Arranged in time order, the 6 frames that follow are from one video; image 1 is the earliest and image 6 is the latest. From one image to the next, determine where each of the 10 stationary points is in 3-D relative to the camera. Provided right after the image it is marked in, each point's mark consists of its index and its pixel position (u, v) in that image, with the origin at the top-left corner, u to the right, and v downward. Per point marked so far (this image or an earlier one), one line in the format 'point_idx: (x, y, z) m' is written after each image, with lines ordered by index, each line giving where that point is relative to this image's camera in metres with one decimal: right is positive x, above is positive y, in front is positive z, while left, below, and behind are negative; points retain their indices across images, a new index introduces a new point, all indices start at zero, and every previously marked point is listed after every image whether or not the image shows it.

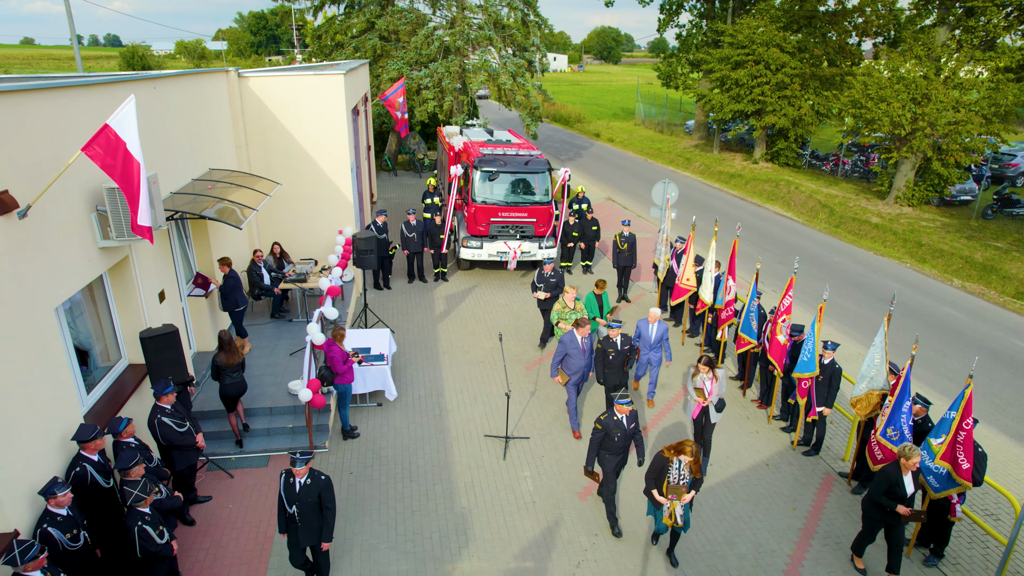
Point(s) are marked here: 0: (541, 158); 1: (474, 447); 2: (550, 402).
0: (+0.6, +2.7, +14.5) m
1: (-0.4, -1.9, +8.2) m
2: (+0.5, -1.5, +9.2) m
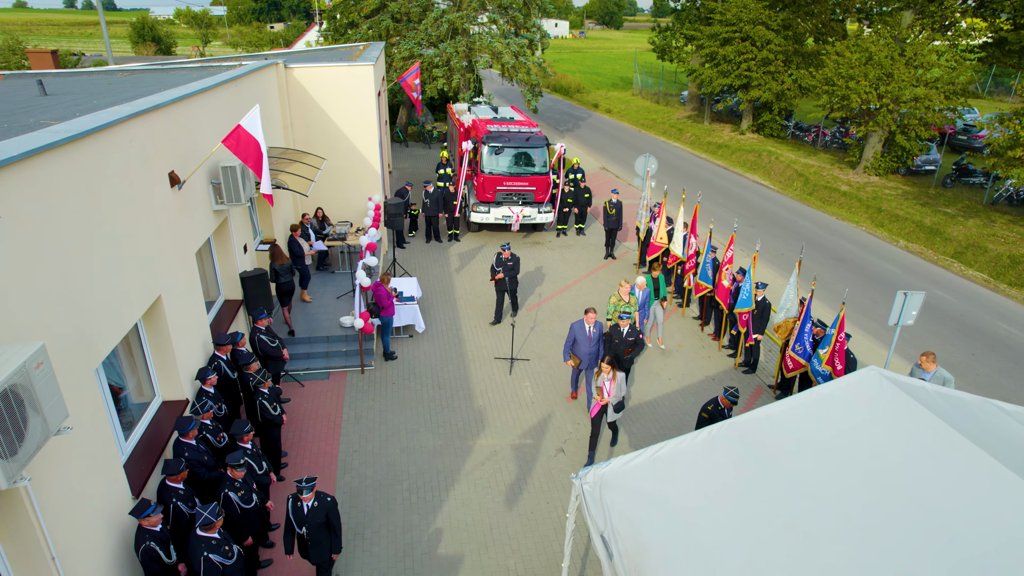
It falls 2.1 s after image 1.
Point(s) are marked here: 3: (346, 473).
0: (+0.7, +3.7, +16.7) m
1: (-0.4, -1.2, +10.6) m
2: (+0.6, -0.8, +11.6) m
3: (-1.9, -2.1, +8.1) m
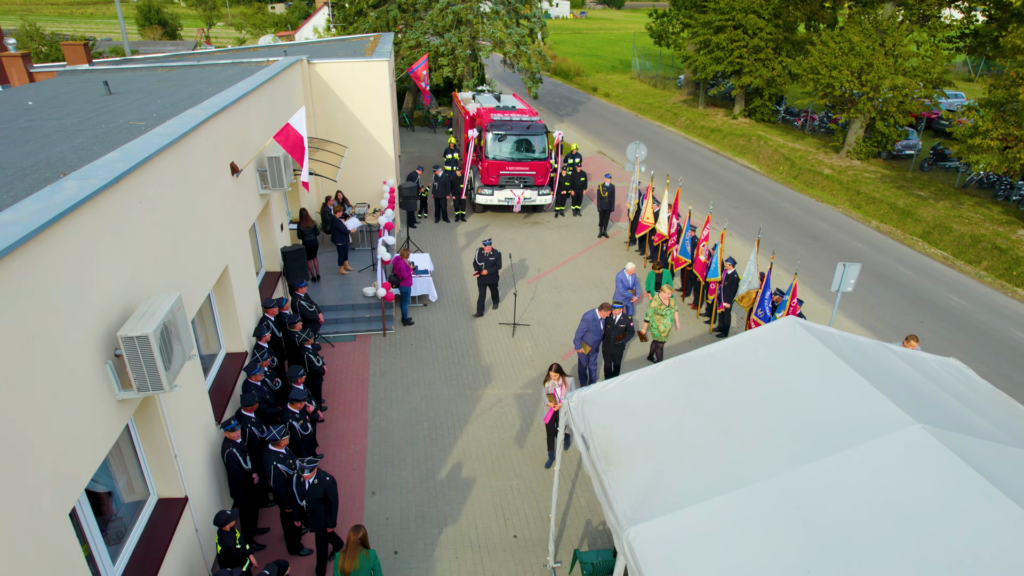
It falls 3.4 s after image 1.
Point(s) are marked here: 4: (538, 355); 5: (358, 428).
0: (+0.7, +4.3, +18.0) m
1: (-0.3, -0.7, +12.1) m
2: (+0.6, -0.3, +13.1) m
3: (-1.9, -1.7, +9.6) m
4: (+0.4, -1.1, +11.3) m
5: (-2.1, -1.9, +9.3) m
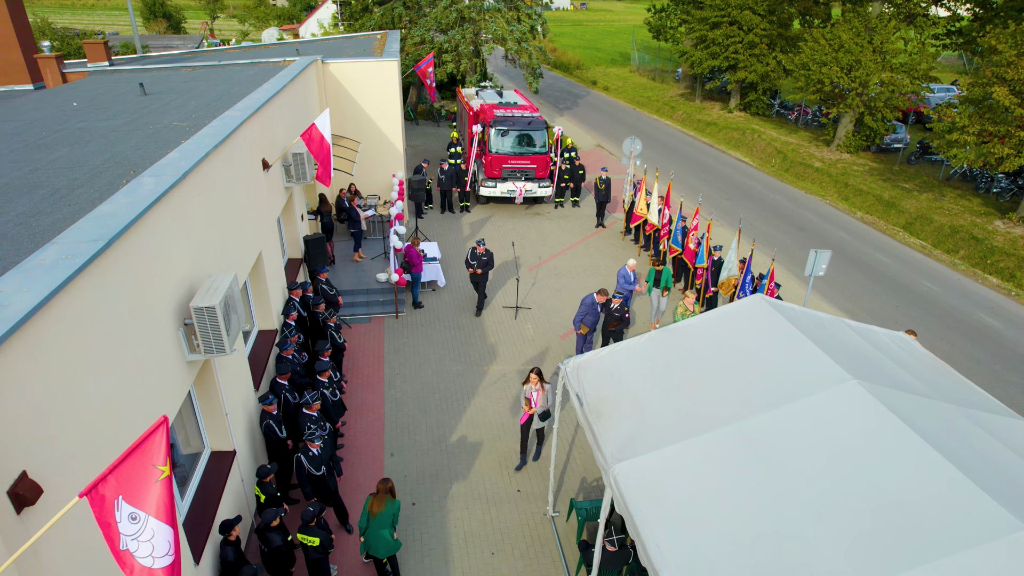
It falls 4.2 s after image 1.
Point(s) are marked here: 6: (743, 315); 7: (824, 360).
0: (+0.8, +4.7, +19.0) m
1: (-0.3, -0.5, +13.1) m
2: (+0.7, -0.1, +14.1) m
3: (-1.8, -1.5, +10.6) m
4: (+0.5, -0.8, +12.3) m
5: (-2.0, -1.6, +10.3) m
6: (+2.4, -0.3, +7.2) m
7: (+2.8, -0.6, +6.2) m
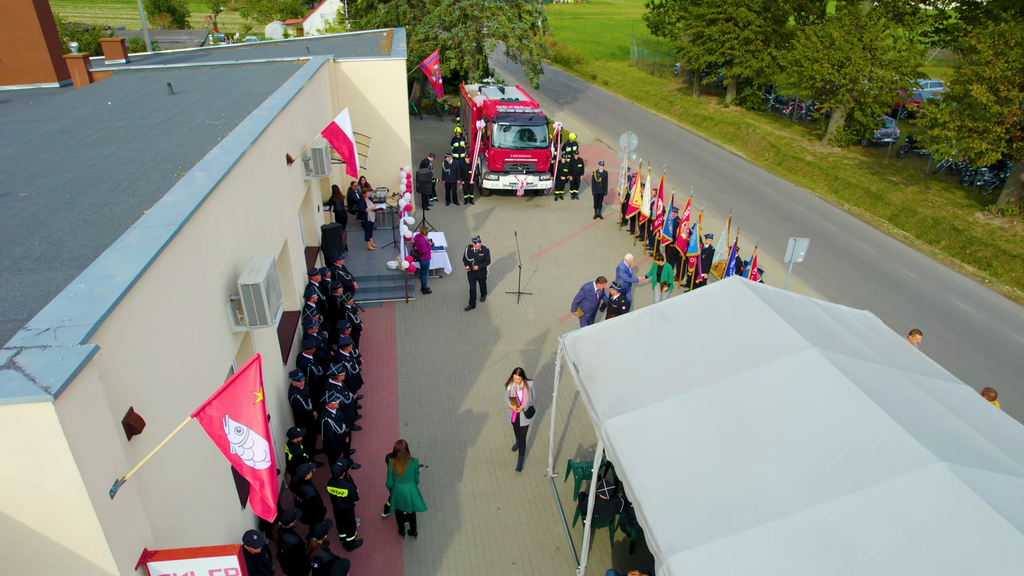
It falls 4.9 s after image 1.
0: (+0.8, +5.0, +19.8) m
1: (-0.2, -0.2, +14.0) m
2: (+0.7, +0.2, +14.9) m
3: (-1.8, -1.3, +11.5) m
4: (+0.5, -0.6, +13.2) m
5: (-2.0, -1.4, +11.2) m
6: (+2.4, -0.1, +8.0) m
7: (+2.8, -0.4, +7.1) m
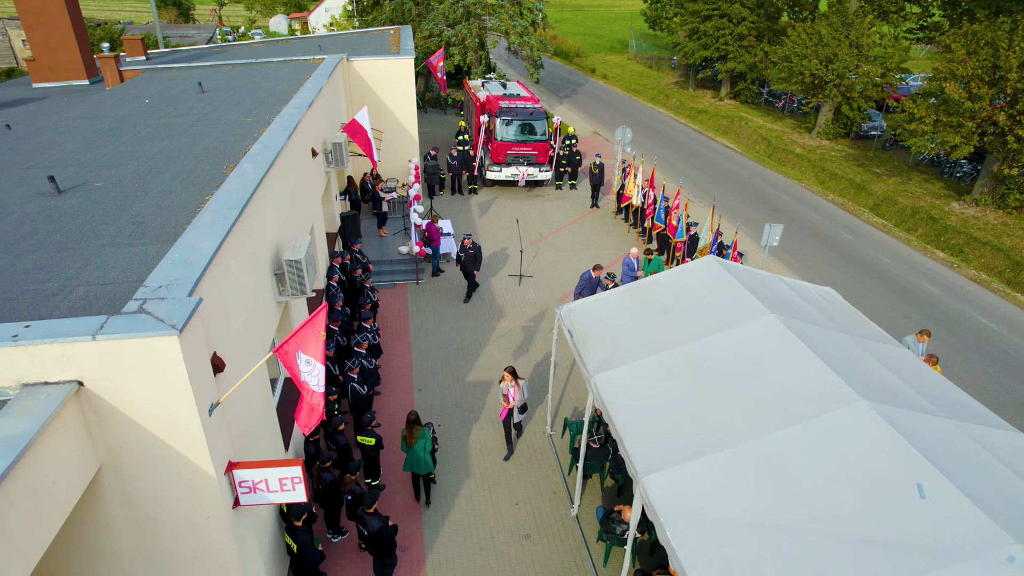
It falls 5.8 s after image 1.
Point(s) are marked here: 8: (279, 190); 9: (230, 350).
0: (+0.9, +5.4, +20.9) m
1: (-0.2, +0.2, +15.1) m
2: (+0.8, +0.6, +16.1) m
3: (-1.8, -0.9, +12.7) m
4: (+0.6, -0.2, +14.3) m
5: (-1.9, -1.1, +12.4) m
6: (+2.5, +0.2, +9.2) m
7: (+2.9, -0.2, +8.2) m
8: (-2.9, +1.2, +8.7) m
9: (-2.4, -0.5, +6.0) m
